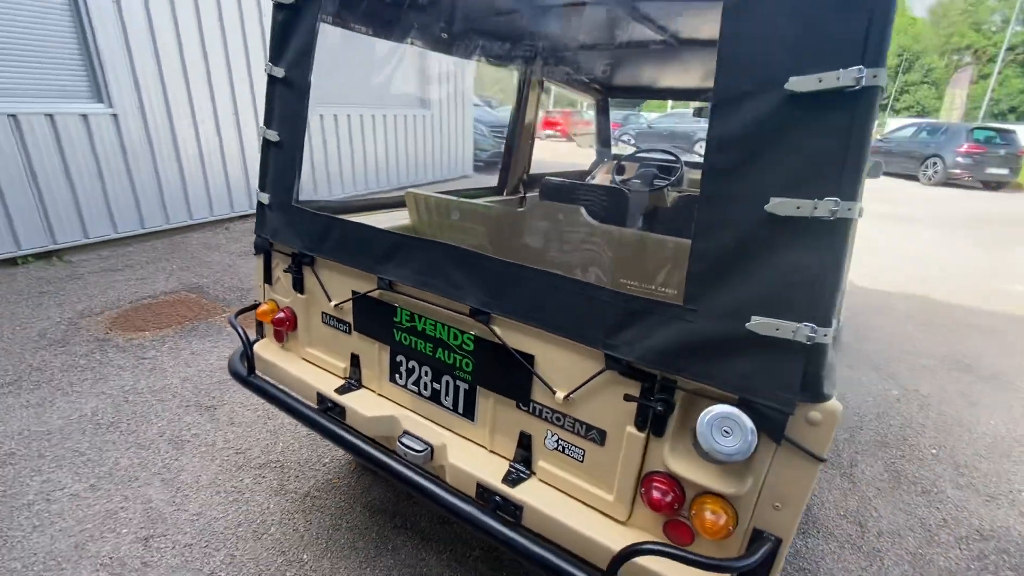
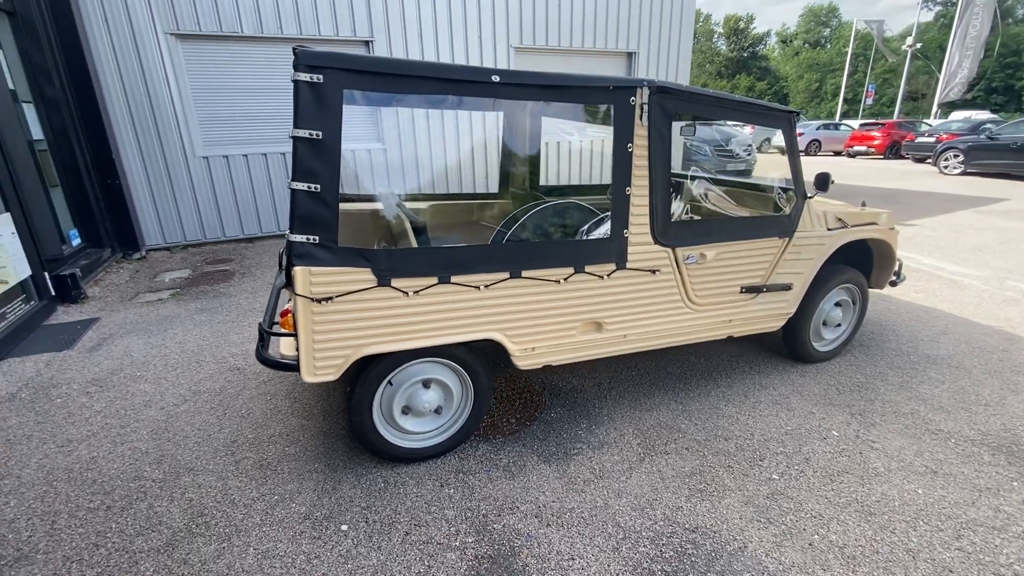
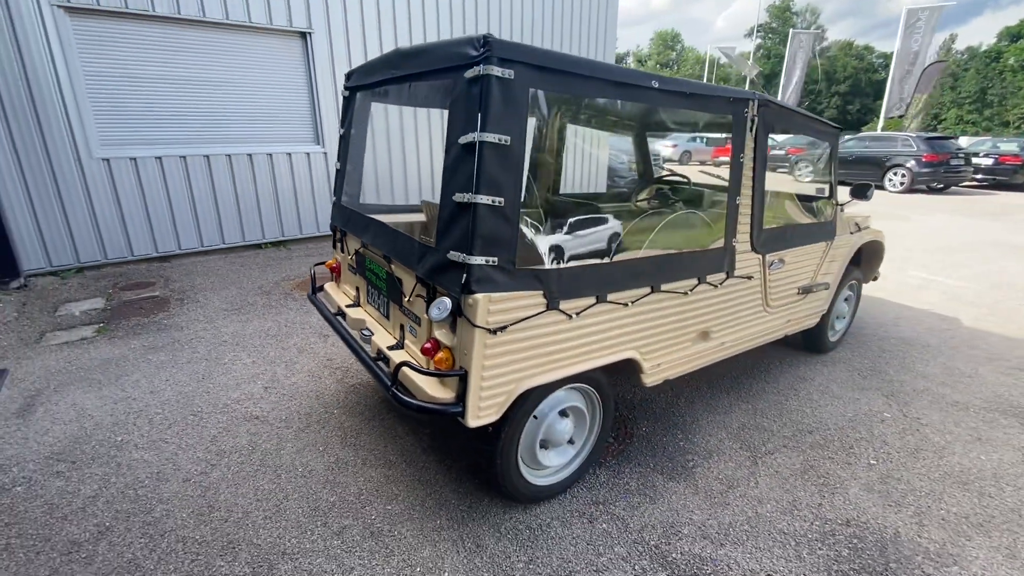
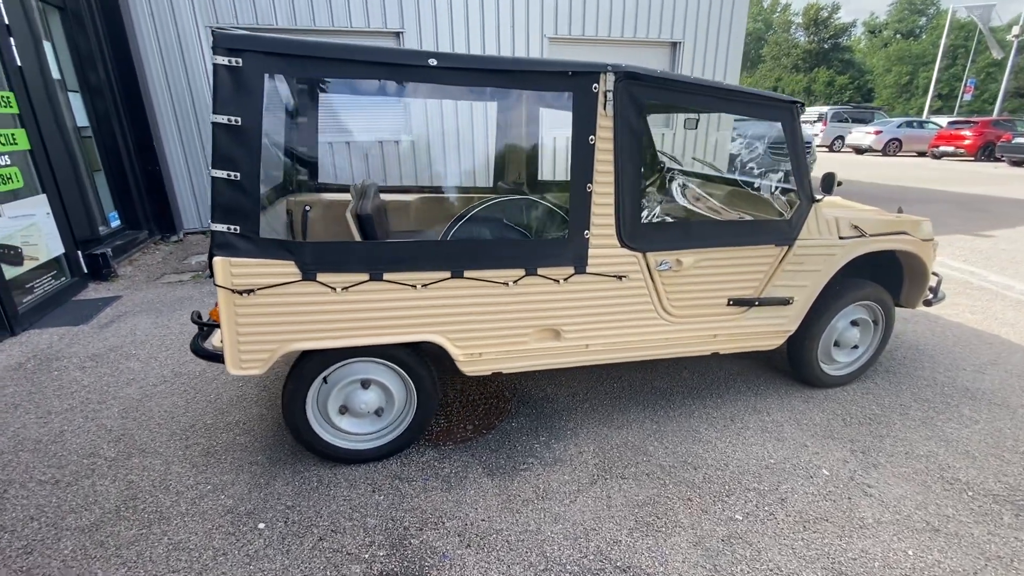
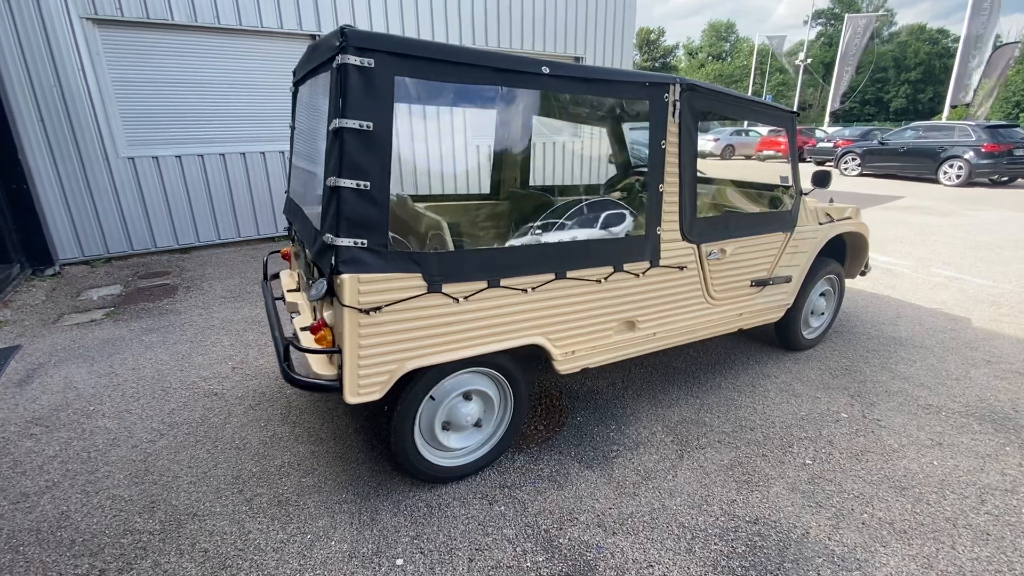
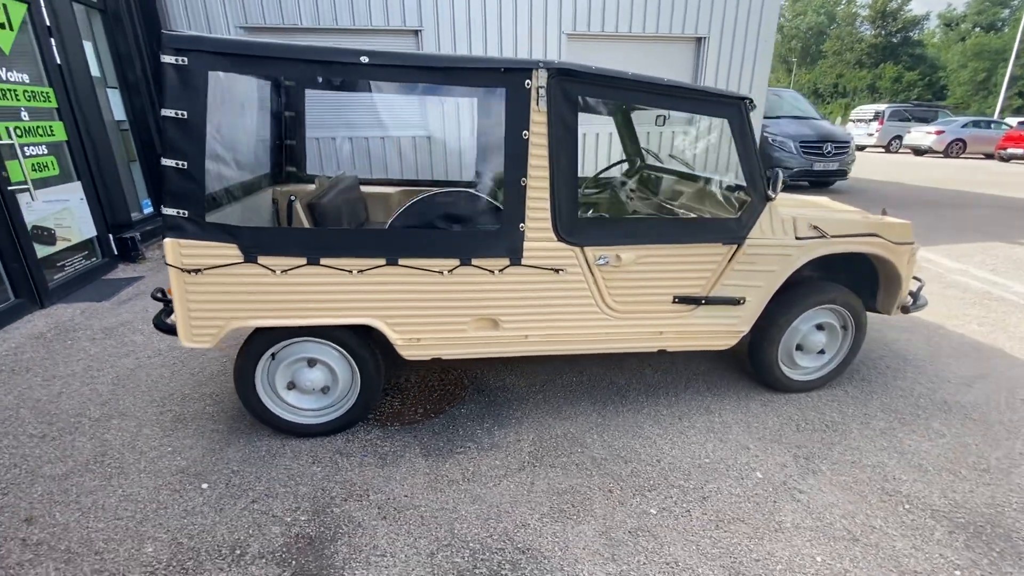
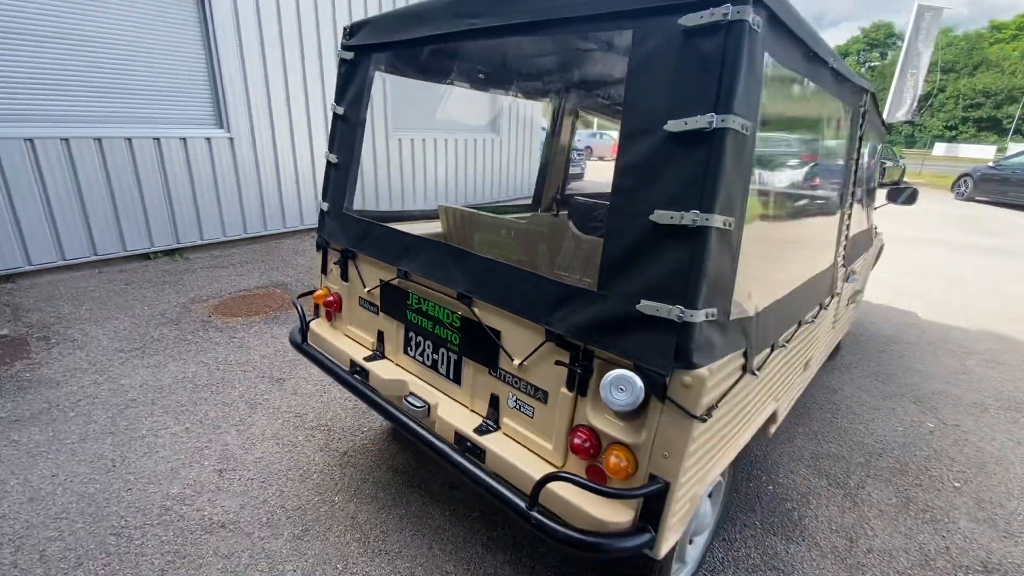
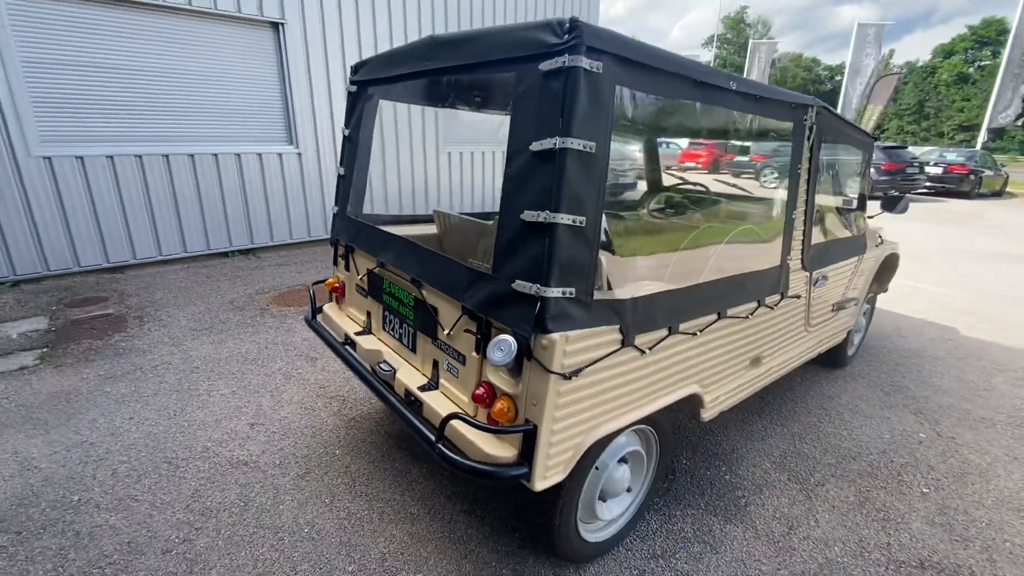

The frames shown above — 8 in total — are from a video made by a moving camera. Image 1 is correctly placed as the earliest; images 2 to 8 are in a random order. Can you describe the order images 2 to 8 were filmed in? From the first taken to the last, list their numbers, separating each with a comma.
7, 8, 3, 5, 2, 4, 6
